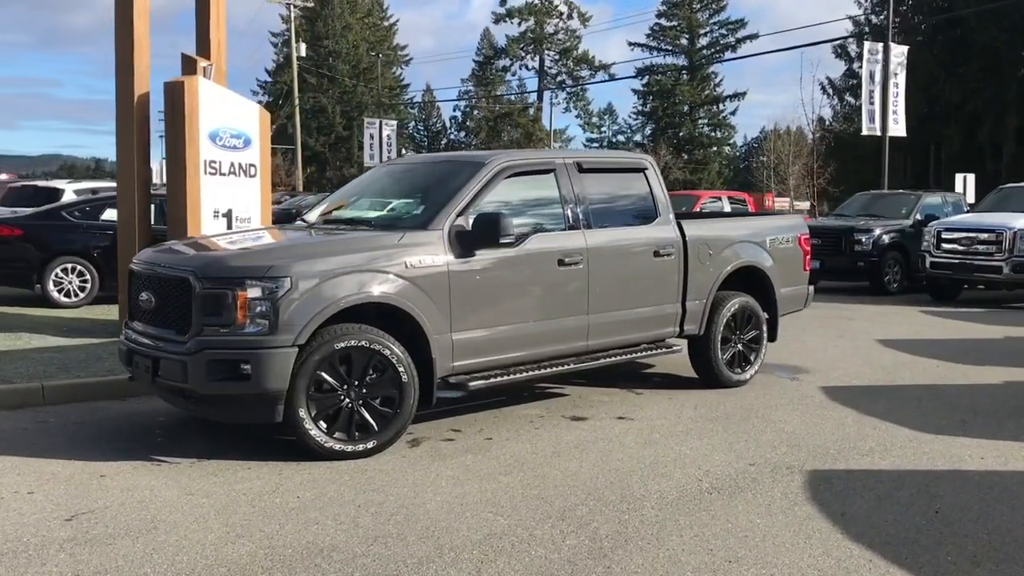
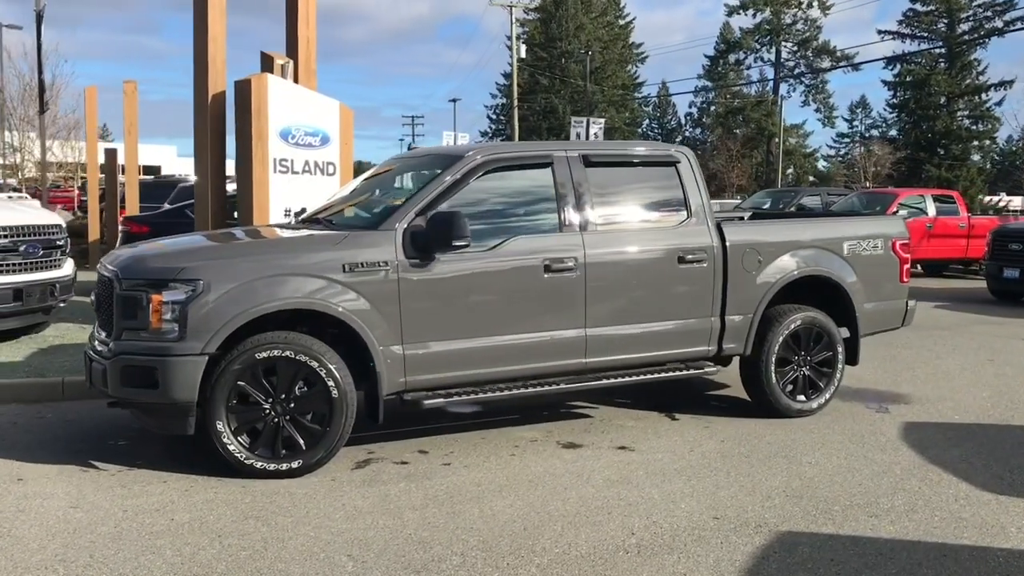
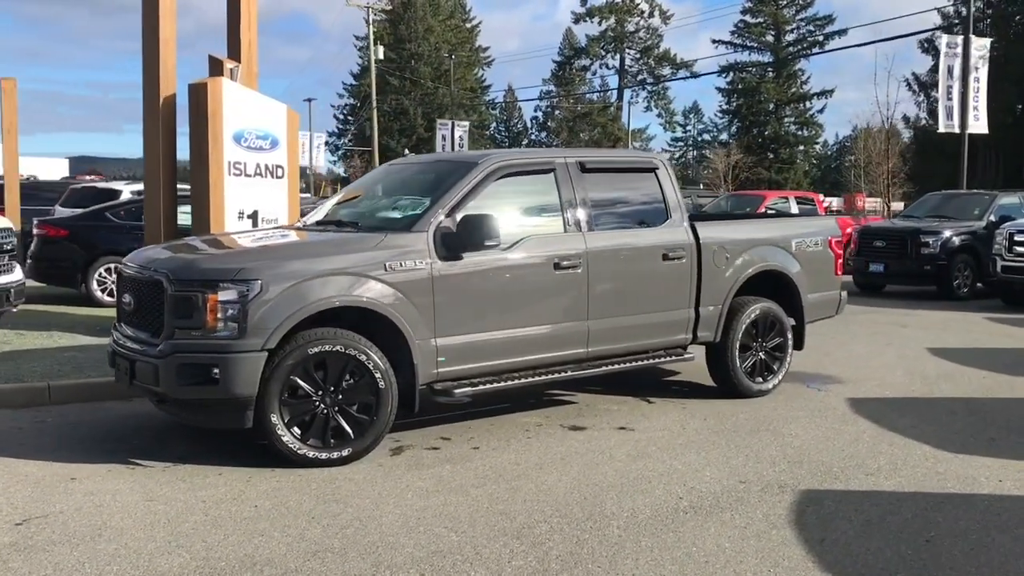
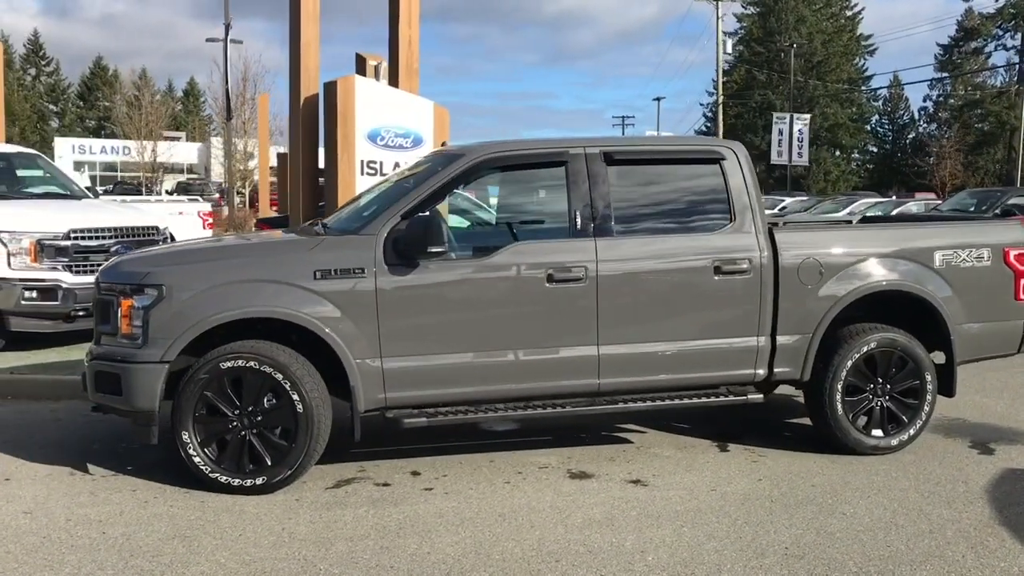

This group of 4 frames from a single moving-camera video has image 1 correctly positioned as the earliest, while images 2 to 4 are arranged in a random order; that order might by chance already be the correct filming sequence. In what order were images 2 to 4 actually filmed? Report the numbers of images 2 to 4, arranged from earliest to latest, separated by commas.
3, 2, 4
